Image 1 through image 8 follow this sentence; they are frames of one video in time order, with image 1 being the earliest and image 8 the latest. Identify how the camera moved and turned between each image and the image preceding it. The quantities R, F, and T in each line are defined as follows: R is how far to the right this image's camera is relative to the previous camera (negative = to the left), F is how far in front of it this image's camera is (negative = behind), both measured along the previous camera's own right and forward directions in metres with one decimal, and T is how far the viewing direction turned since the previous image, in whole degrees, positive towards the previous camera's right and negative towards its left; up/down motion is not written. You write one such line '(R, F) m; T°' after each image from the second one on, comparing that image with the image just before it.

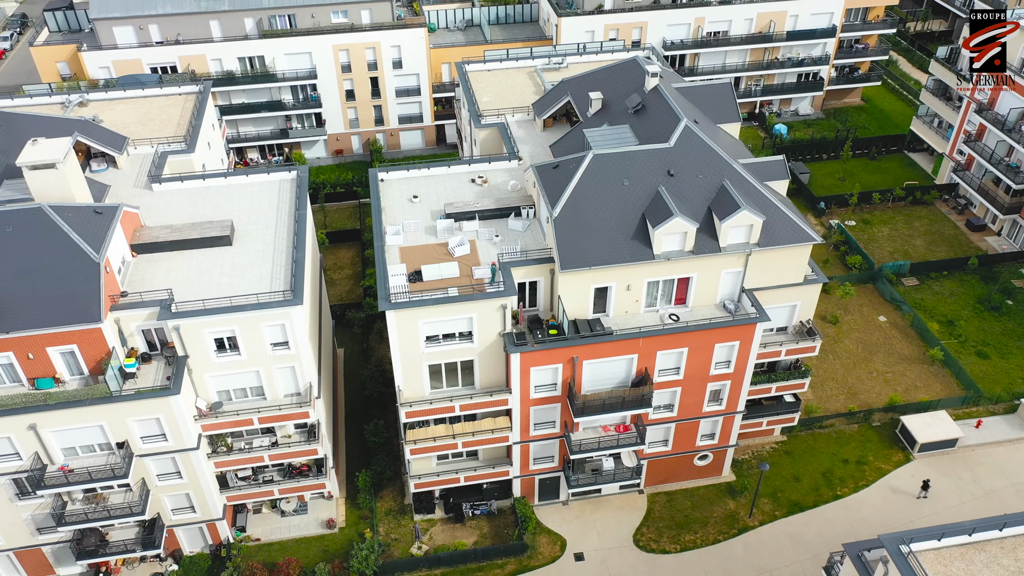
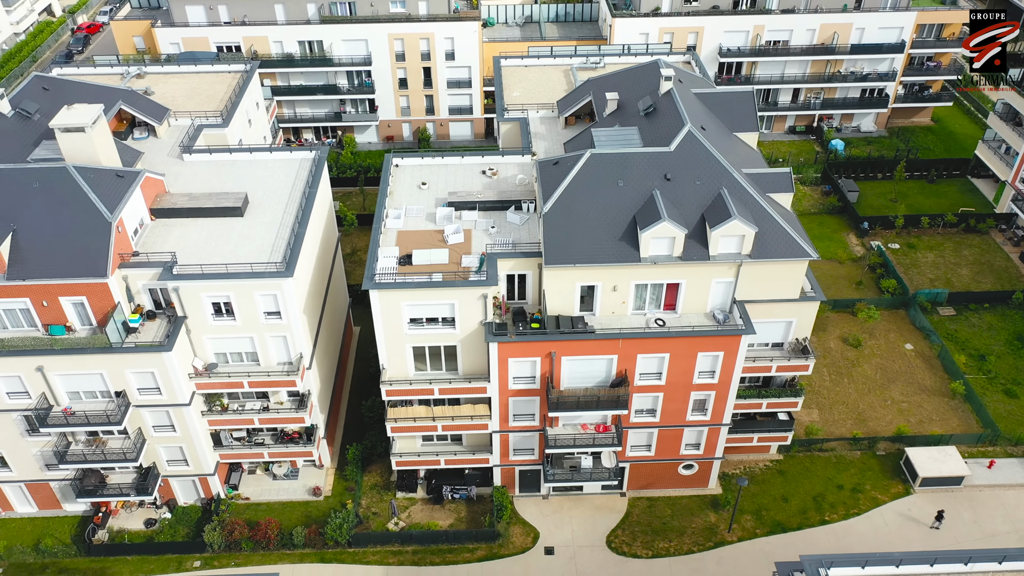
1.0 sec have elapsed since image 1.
(+4.7, -0.4) m; -6°
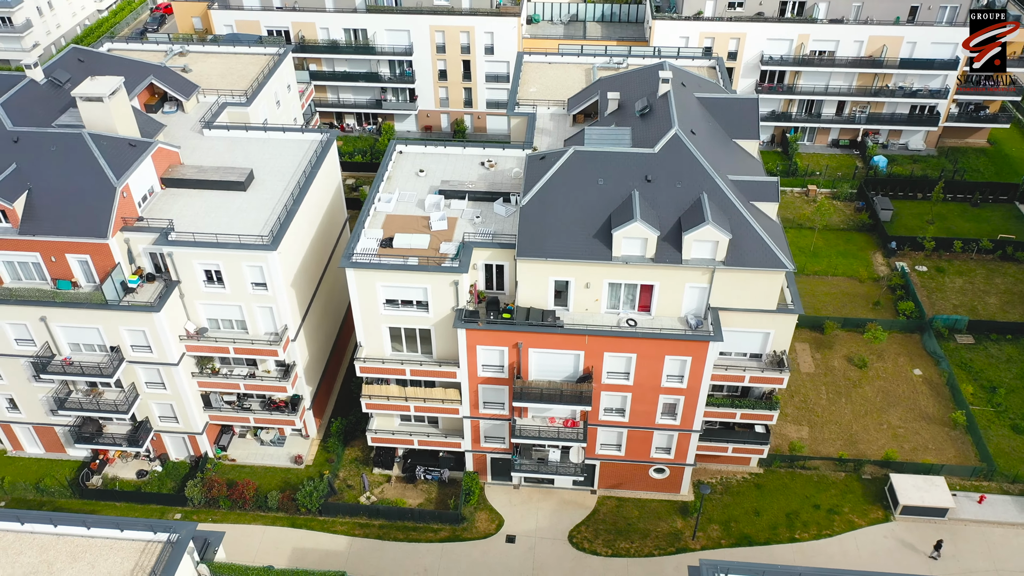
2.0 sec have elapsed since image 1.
(+4.9, -0.5) m; -5°
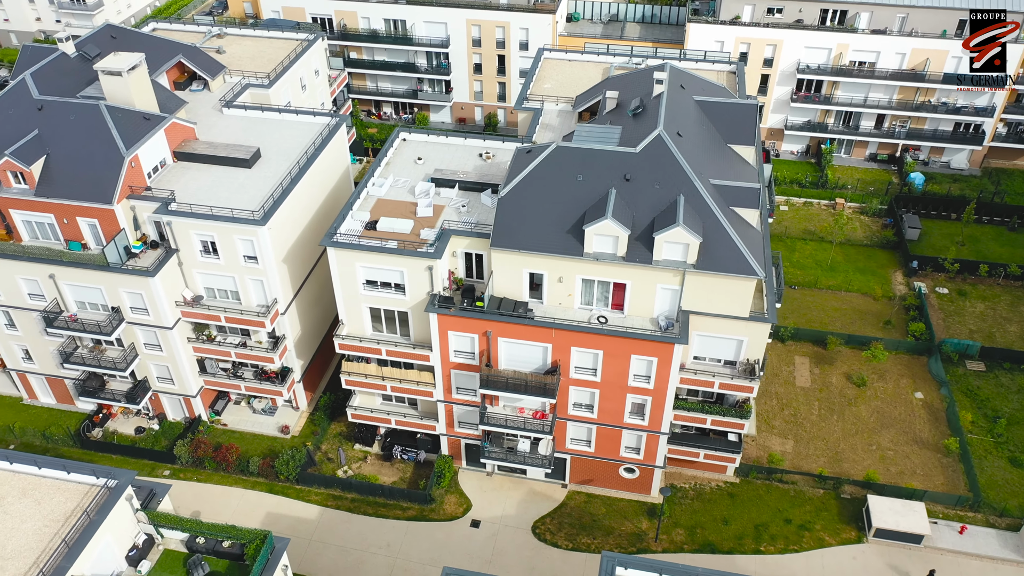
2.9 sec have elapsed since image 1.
(+4.6, -0.5) m; -5°
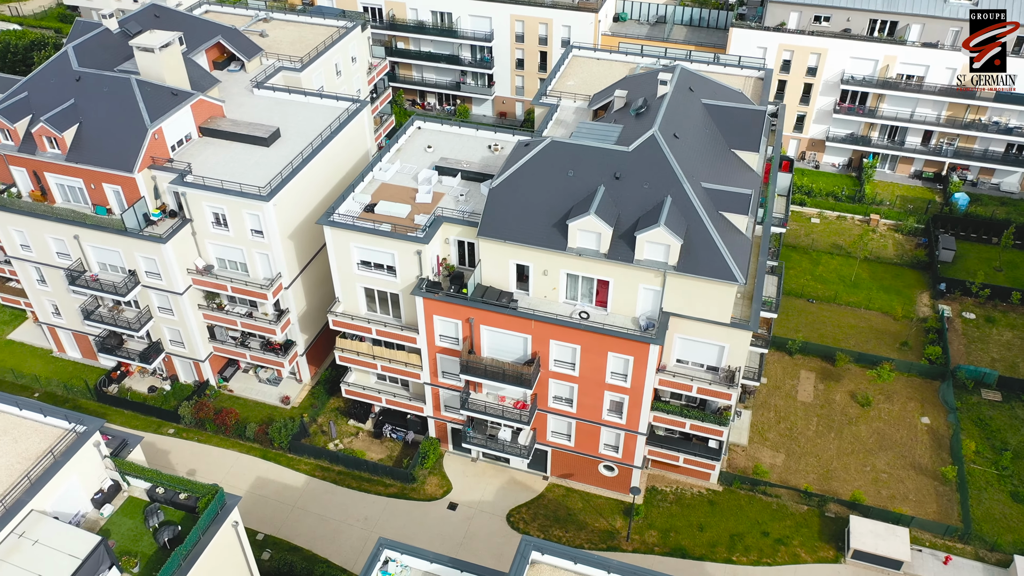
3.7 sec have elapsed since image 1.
(+4.2, -0.5) m; -5°
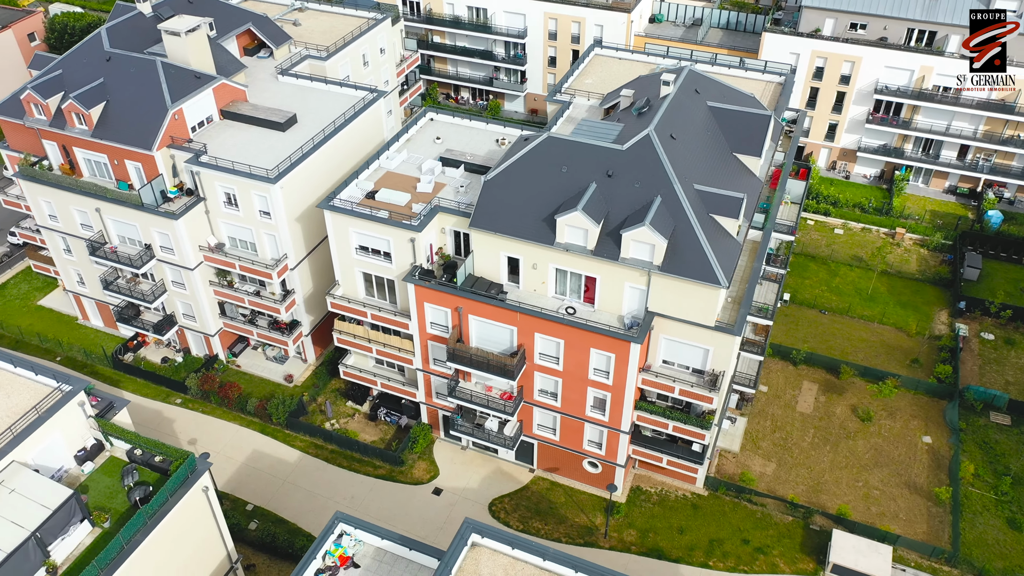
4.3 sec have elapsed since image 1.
(+3.3, -0.4) m; -4°
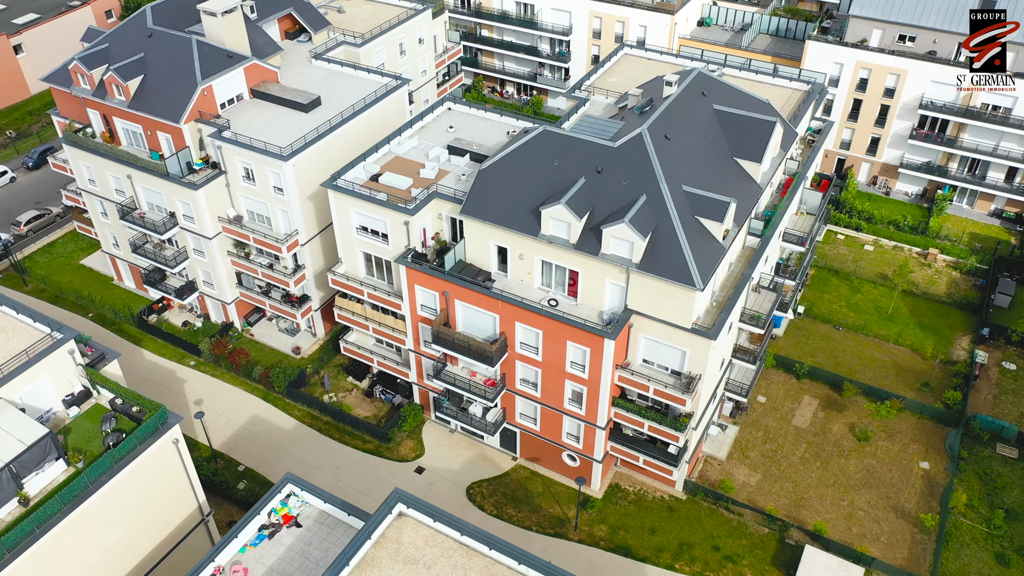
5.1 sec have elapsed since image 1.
(+4.4, -0.5) m; -5°
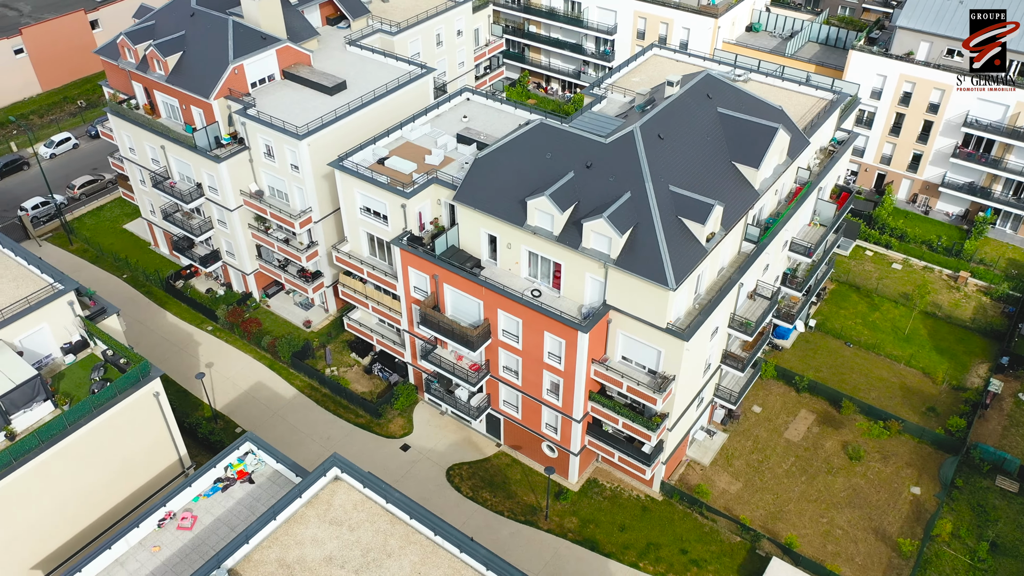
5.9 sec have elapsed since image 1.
(+4.5, -0.5) m; -5°
